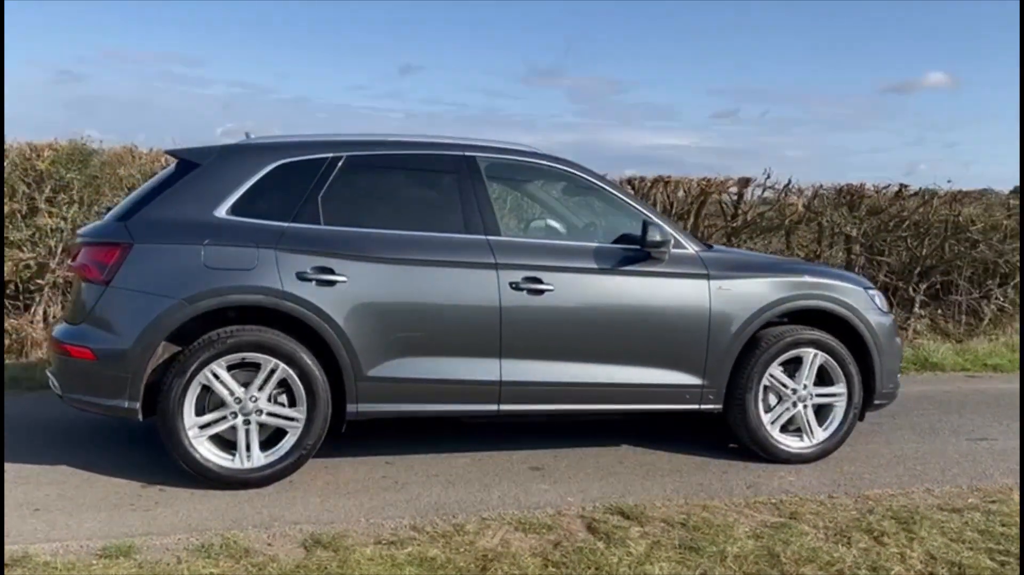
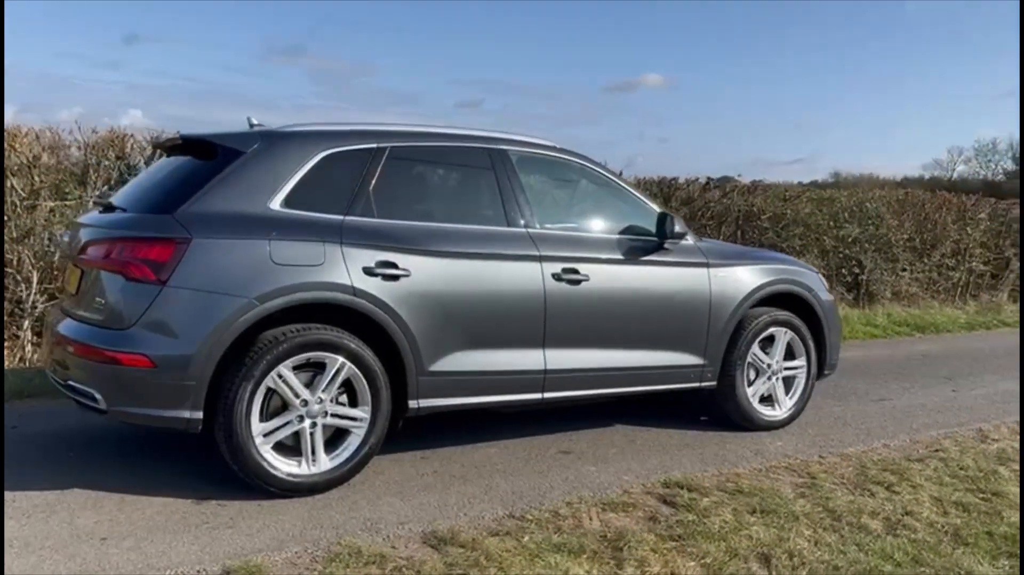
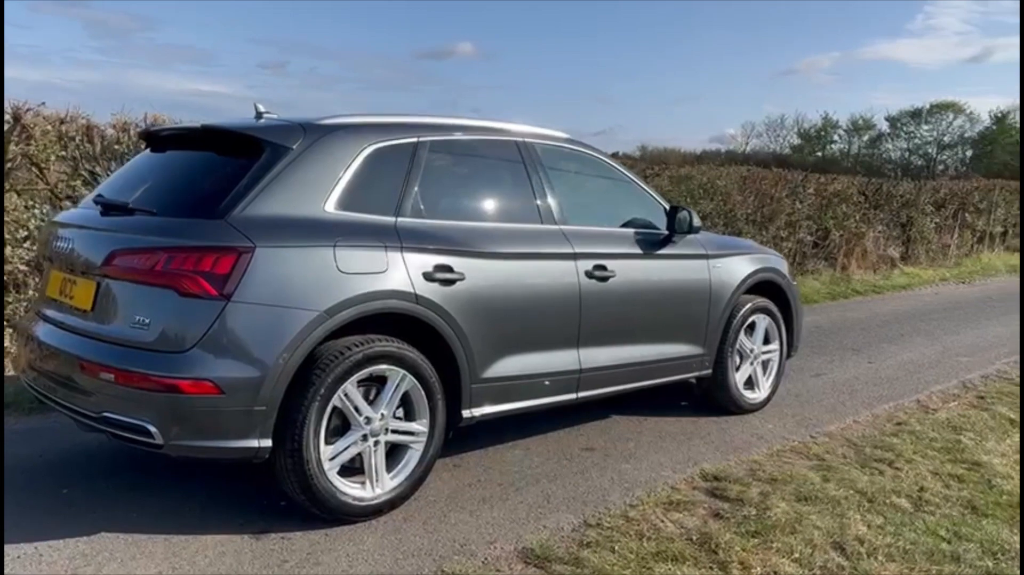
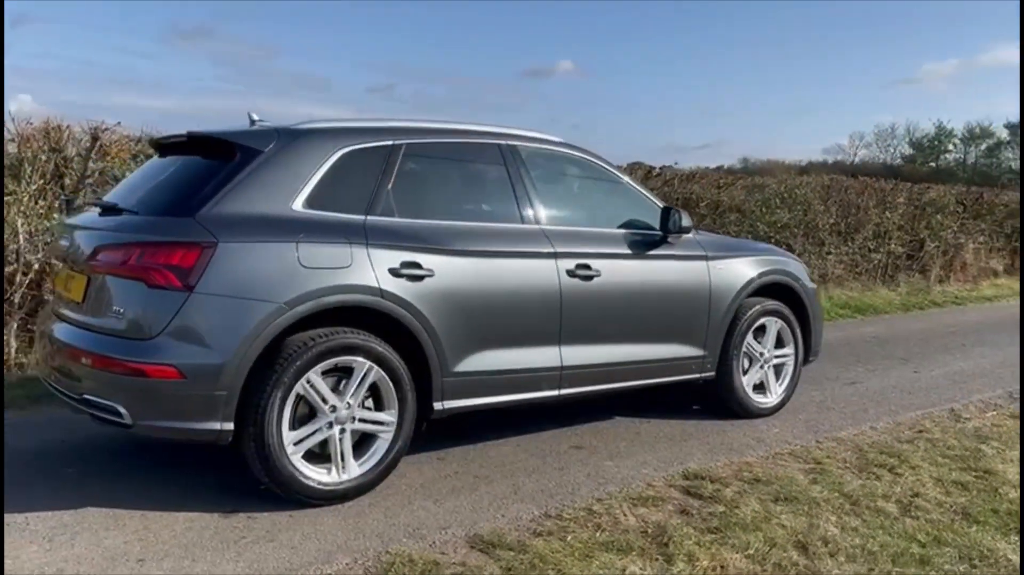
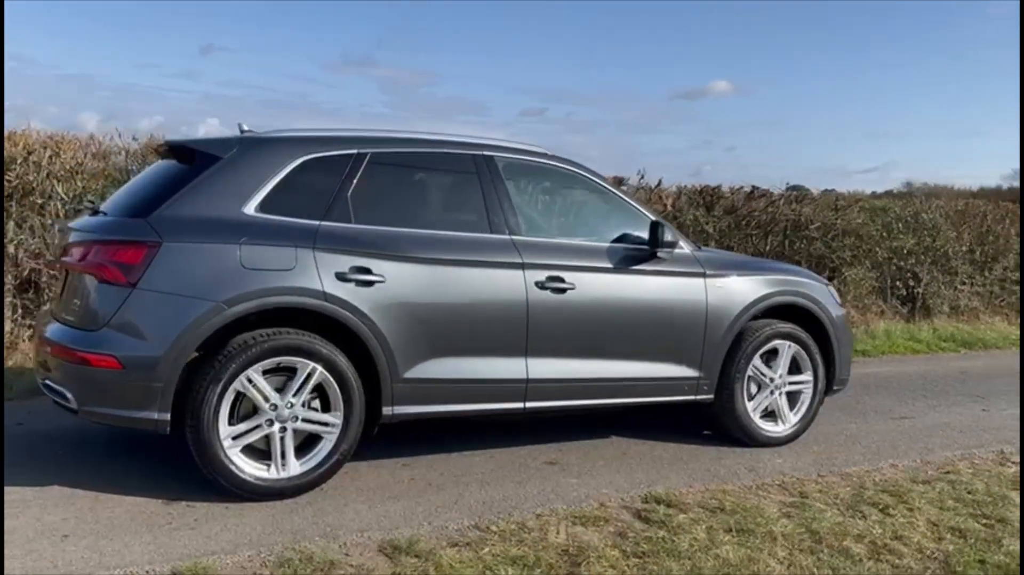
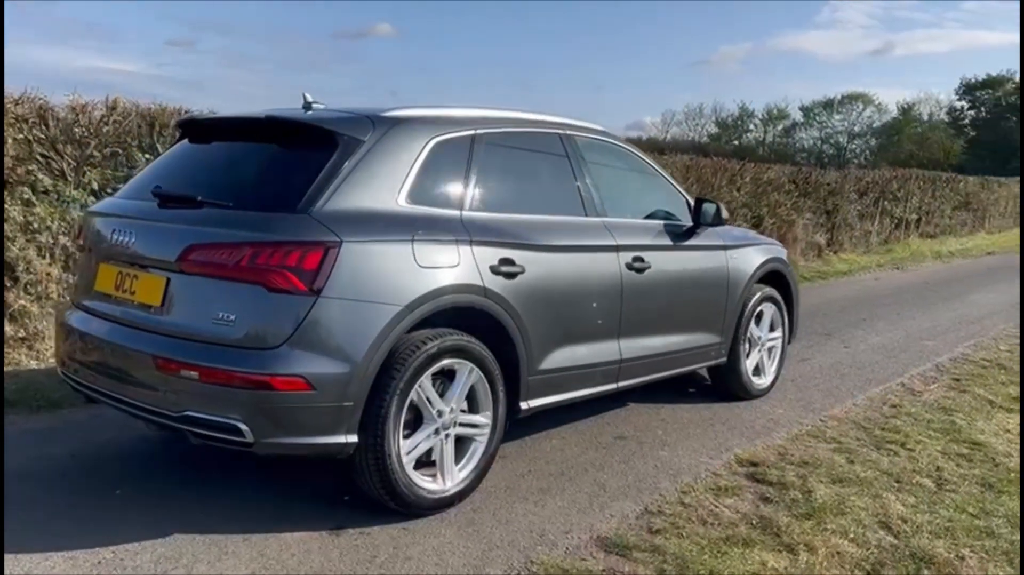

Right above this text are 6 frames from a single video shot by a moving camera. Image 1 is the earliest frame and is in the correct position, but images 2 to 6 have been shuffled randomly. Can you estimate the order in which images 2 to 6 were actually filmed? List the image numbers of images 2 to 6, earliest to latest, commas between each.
5, 2, 4, 3, 6
